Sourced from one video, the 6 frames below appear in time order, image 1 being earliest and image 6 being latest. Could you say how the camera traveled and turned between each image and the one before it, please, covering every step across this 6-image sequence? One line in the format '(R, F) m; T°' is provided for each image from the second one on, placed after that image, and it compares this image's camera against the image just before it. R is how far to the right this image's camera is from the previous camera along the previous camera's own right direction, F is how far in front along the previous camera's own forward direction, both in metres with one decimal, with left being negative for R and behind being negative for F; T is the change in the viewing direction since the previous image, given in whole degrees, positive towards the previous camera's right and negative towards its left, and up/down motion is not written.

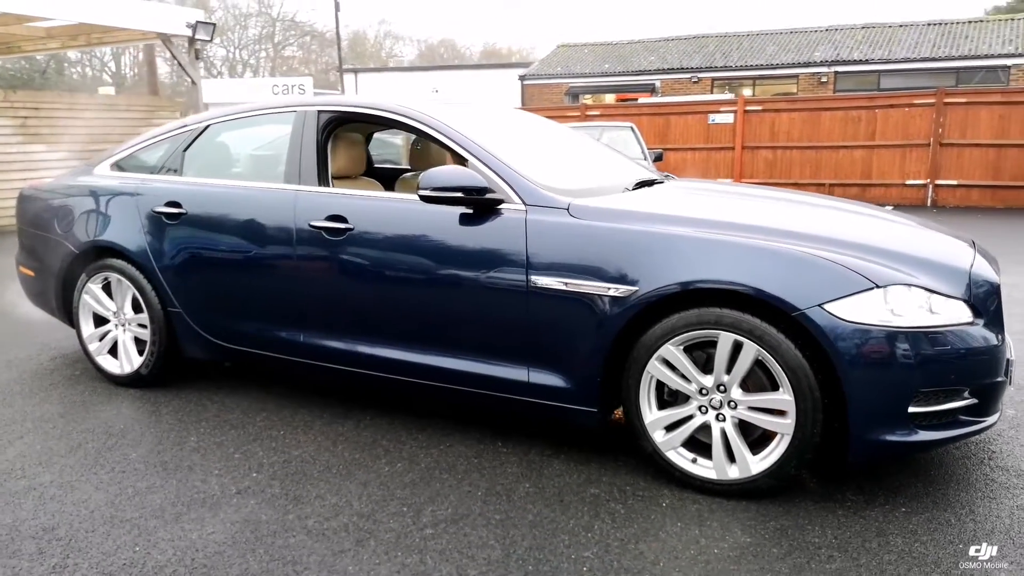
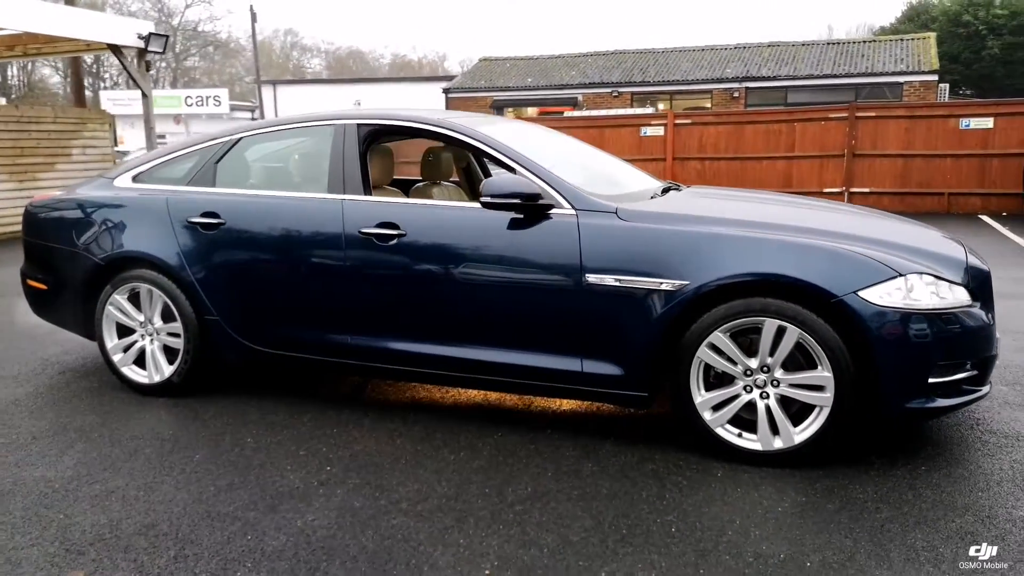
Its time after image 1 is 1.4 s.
(-0.6, -0.2) m; +6°
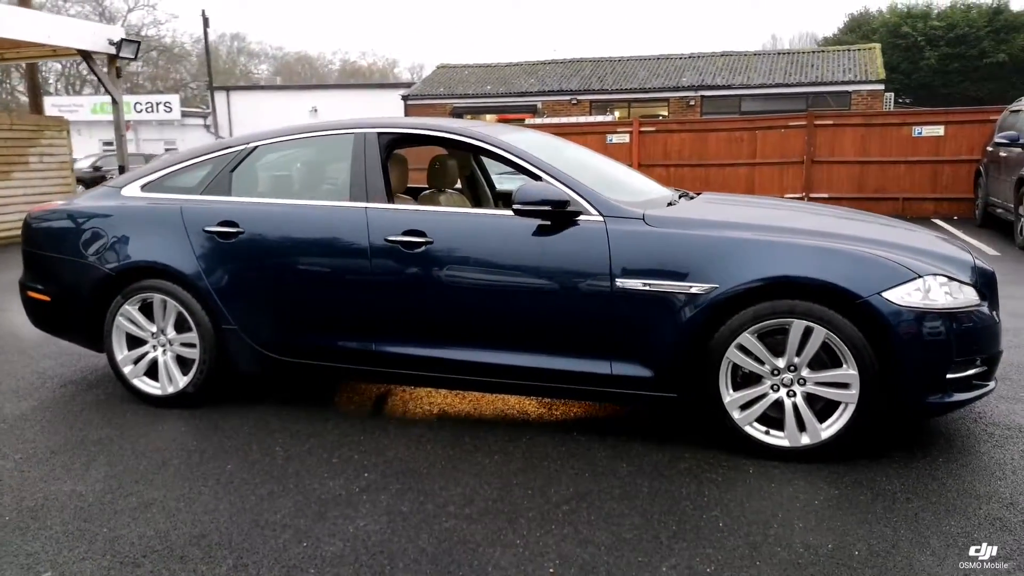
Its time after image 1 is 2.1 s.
(-0.3, -0.1) m; +4°
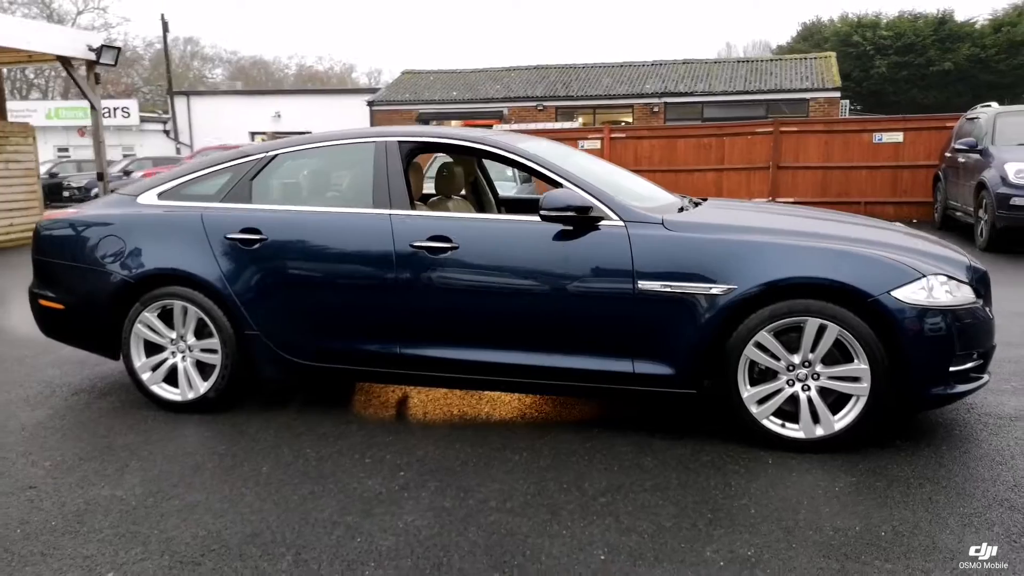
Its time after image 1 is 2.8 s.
(-0.3, -0.1) m; +3°
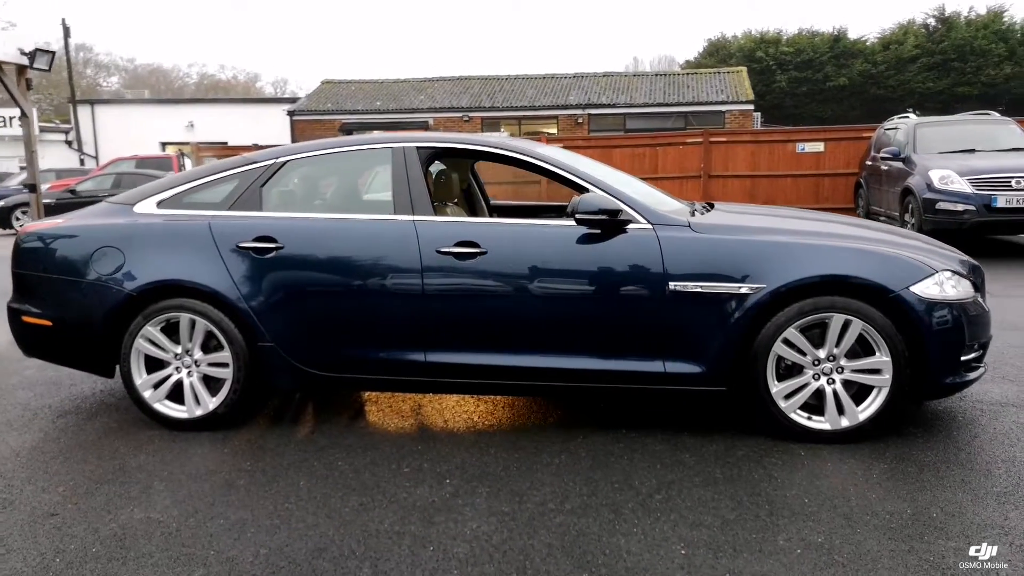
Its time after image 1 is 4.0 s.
(-0.6, 0.0) m; +6°
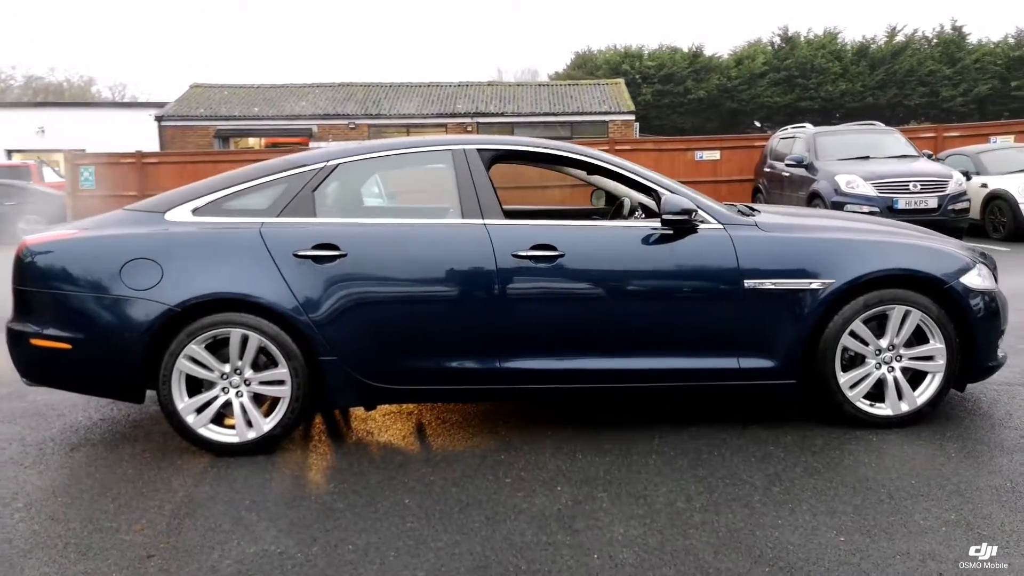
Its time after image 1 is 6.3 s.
(-1.0, +0.1) m; +10°
